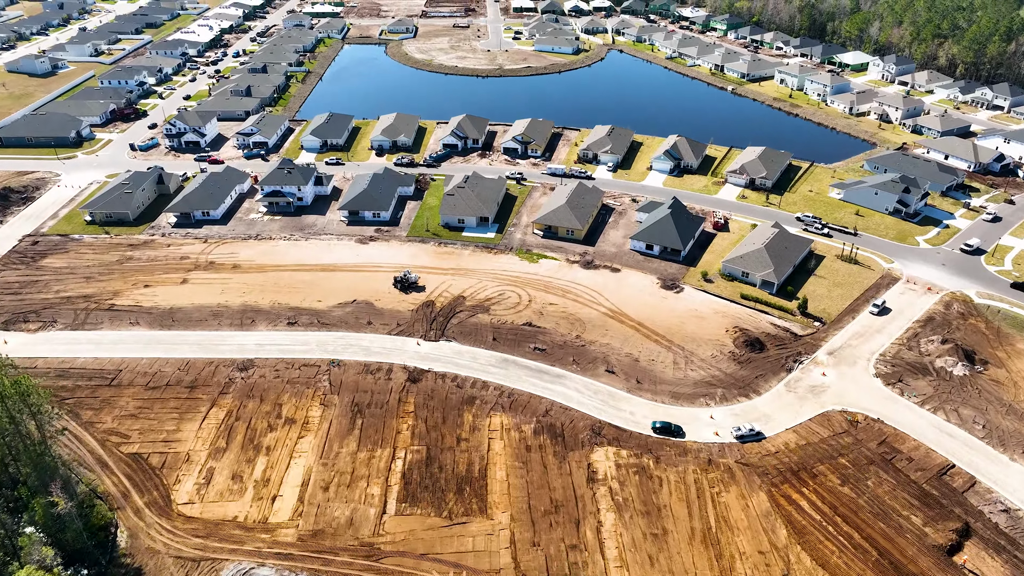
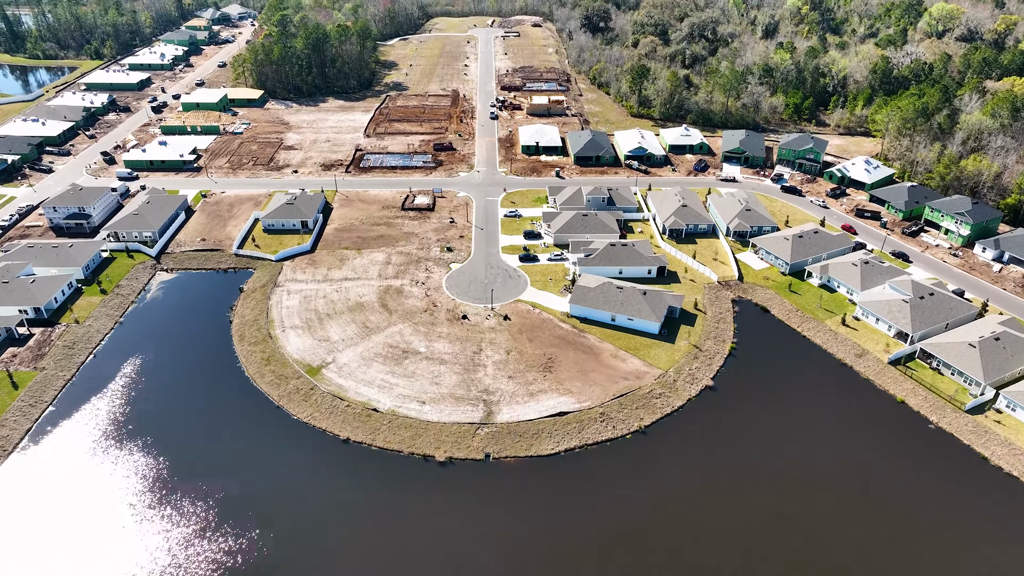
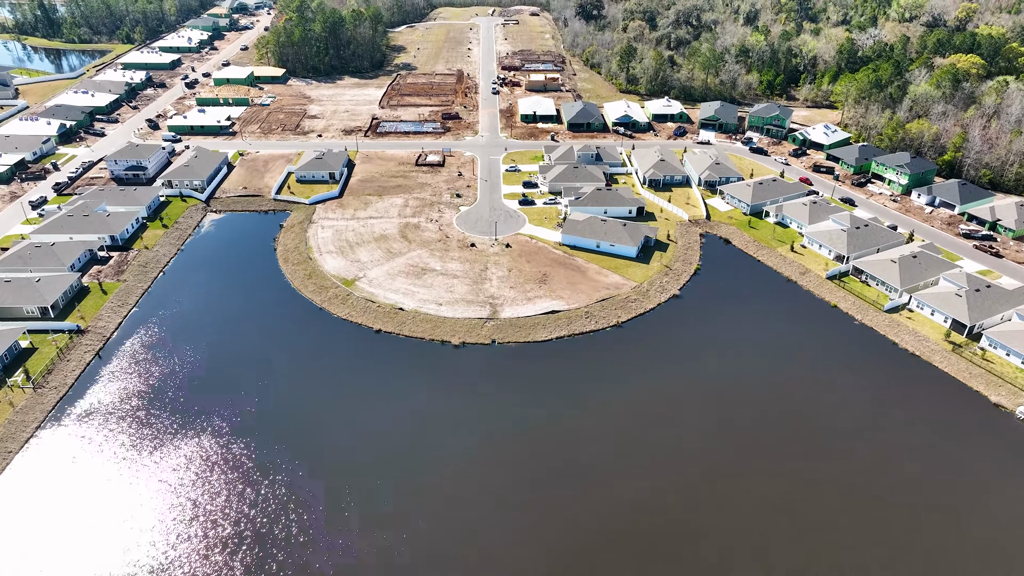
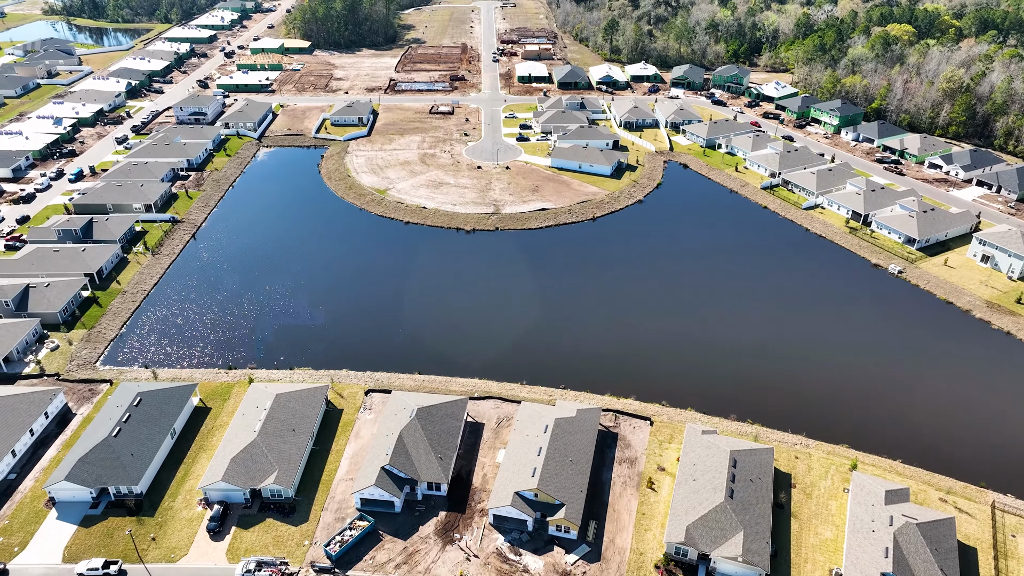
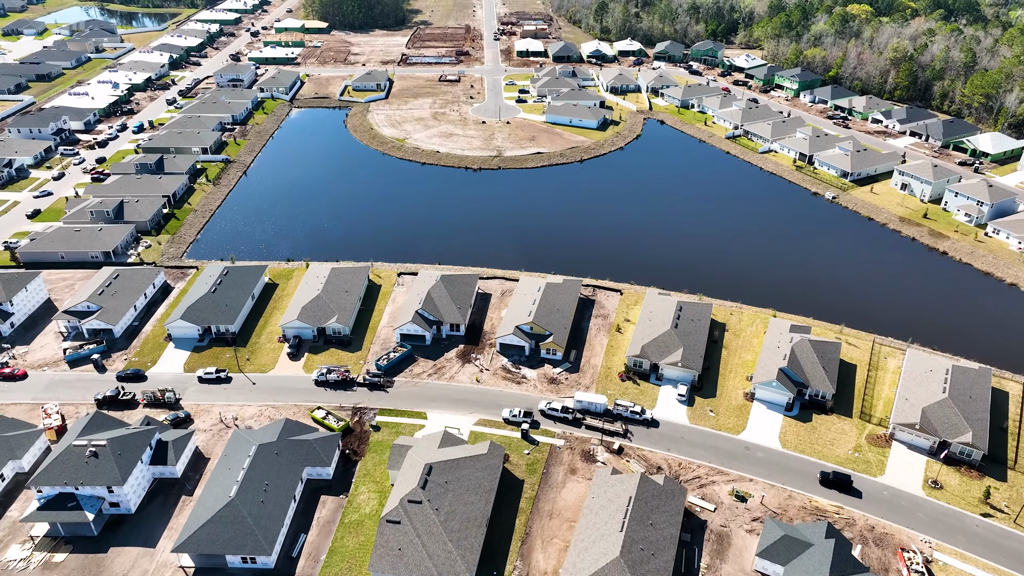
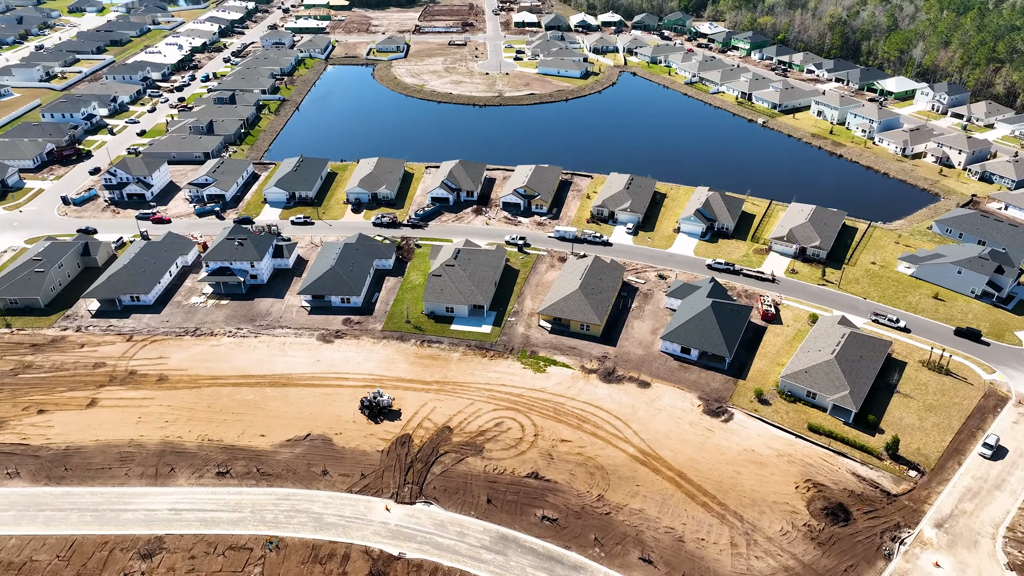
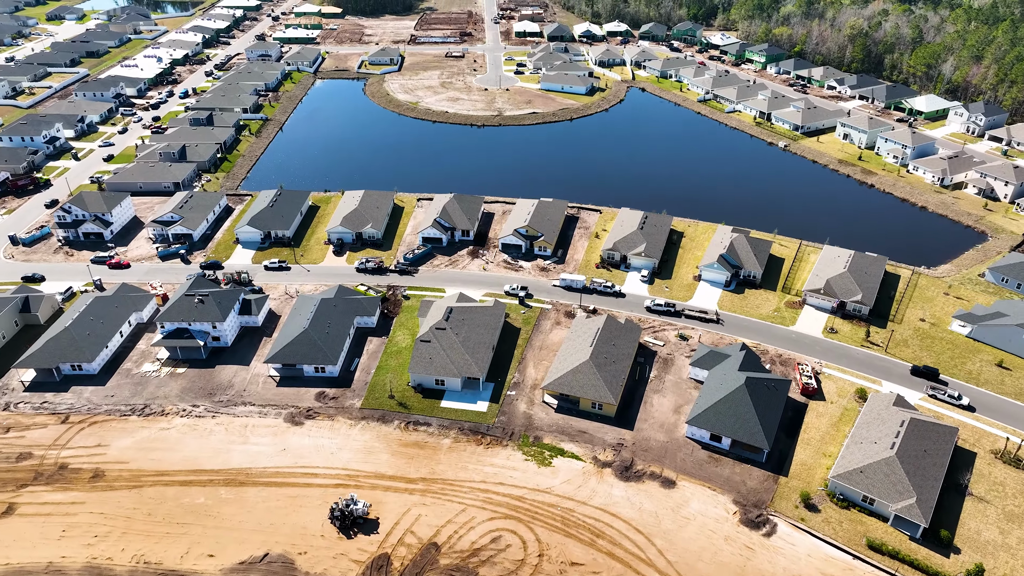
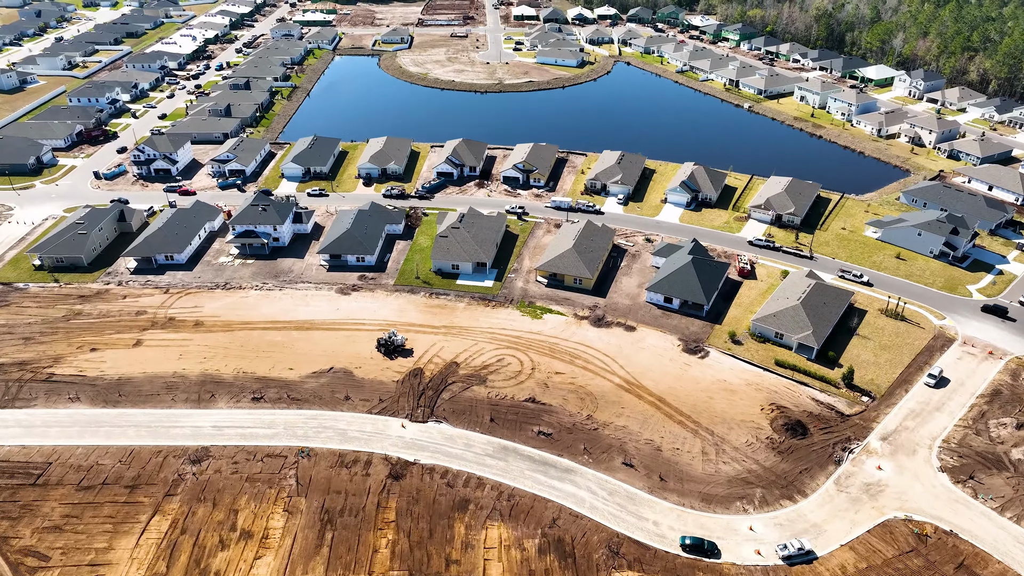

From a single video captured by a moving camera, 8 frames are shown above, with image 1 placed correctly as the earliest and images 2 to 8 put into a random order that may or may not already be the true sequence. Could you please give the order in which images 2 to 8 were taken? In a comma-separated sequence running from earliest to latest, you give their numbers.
8, 6, 7, 5, 4, 3, 2
